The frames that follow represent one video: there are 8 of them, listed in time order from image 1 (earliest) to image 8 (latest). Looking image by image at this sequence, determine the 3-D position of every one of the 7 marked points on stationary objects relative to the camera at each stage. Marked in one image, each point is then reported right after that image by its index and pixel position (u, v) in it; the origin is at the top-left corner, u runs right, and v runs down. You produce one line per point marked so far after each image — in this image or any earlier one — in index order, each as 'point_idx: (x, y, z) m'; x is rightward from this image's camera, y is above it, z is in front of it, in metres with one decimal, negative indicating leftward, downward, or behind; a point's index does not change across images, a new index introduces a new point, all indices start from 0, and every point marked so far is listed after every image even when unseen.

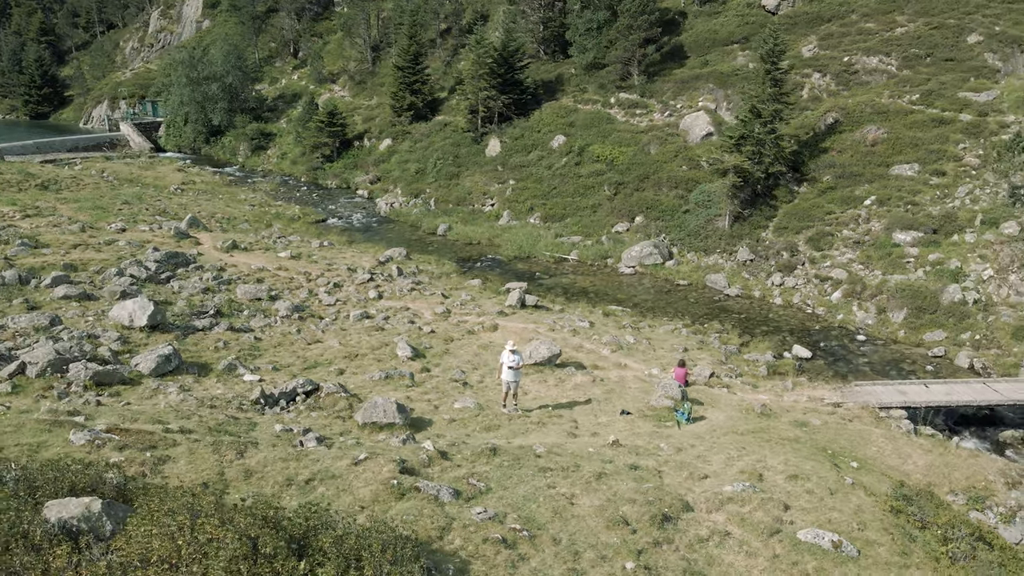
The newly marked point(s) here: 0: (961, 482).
0: (+8.5, -3.6, +13.7) m
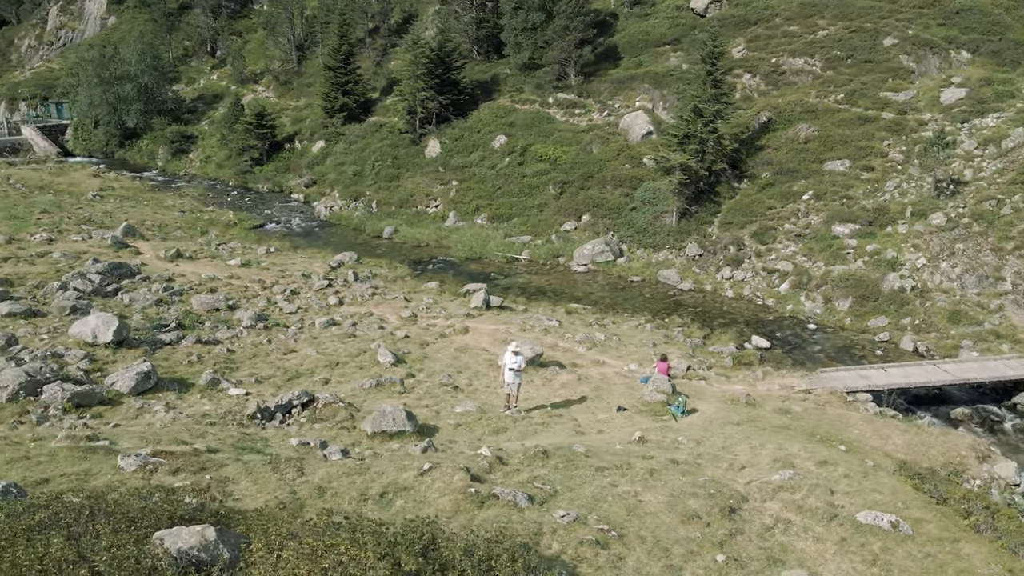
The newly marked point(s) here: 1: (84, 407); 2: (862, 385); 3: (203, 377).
0: (+8.6, -3.4, +14.6) m
1: (-8.1, -2.2, +13.7) m
2: (+9.5, -2.6, +19.6) m
3: (-6.7, -1.9, +15.8) m
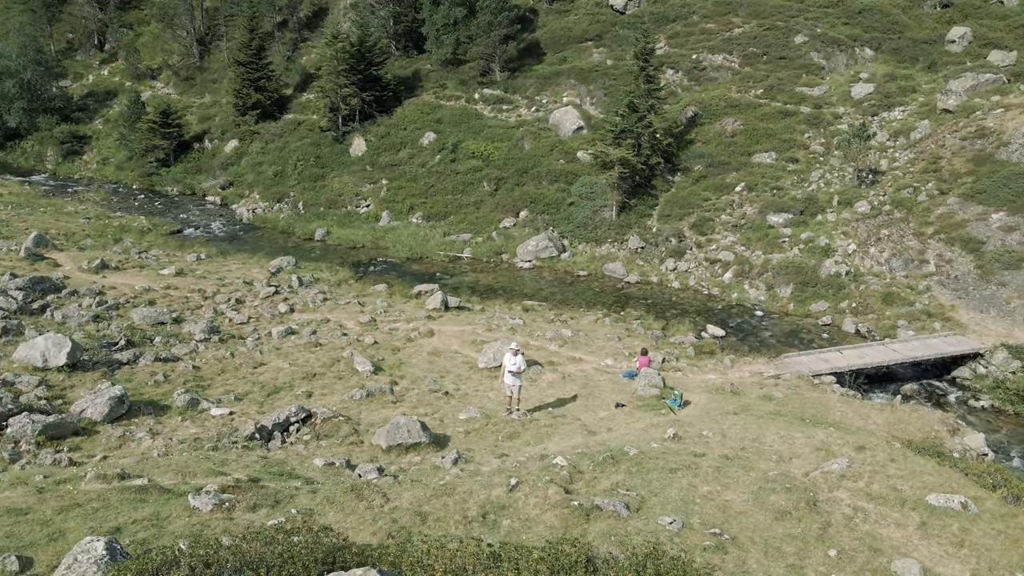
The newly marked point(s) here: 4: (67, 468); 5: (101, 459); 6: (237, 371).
0: (+8.7, -3.1, +15.5) m
1: (-7.8, -2.6, +12.4) m
2: (+8.9, -2.2, +20.6) m
3: (-6.7, -2.2, +14.7) m
4: (-6.8, -2.8, +11.2) m
5: (-6.6, -2.7, +11.6) m
6: (-6.6, -2.0, +17.5) m
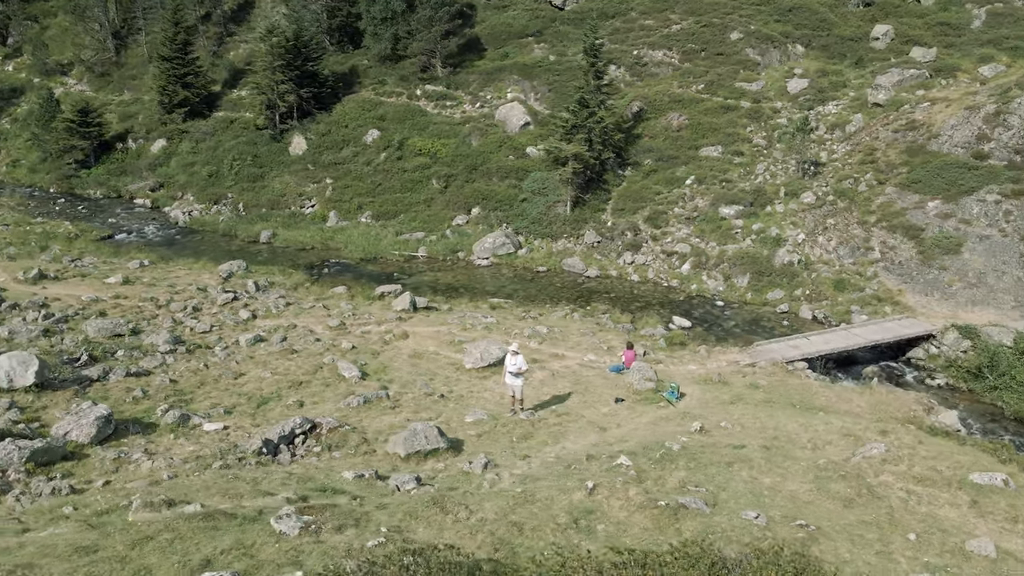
0: (+8.7, -2.8, +16.3) m
1: (-7.4, -2.8, +11.5) m
2: (+8.4, -1.9, +21.3) m
3: (-6.6, -2.4, +13.9) m
4: (-6.3, -3.0, +10.4) m
5: (-6.1, -2.9, +10.9) m
6: (-6.8, -2.2, +16.7) m
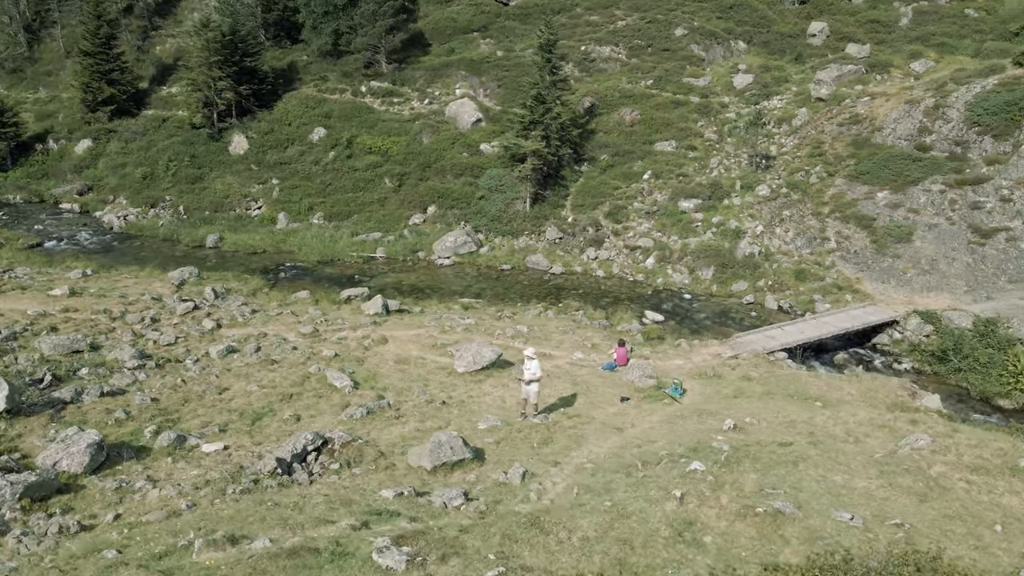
0: (+8.7, -2.6, +16.8) m
1: (-6.8, -3.1, +10.5) m
2: (+7.9, -1.7, +21.8) m
3: (-6.2, -2.6, +12.9) m
4: (-5.6, -3.2, +9.5) m
5: (-5.4, -3.2, +10.0) m
6: (-6.7, -2.4, +15.7) m
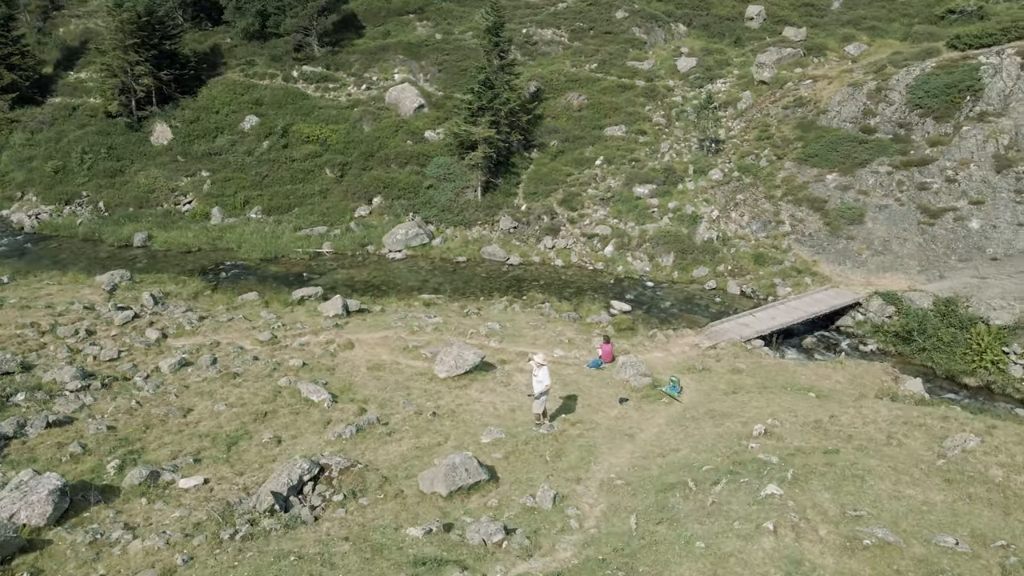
0: (+8.5, -2.2, +16.8) m
1: (-6.3, -3.4, +9.0) m
2: (+7.1, -1.3, +21.7) m
3: (-6.0, -2.9, +11.5) m
4: (-5.0, -3.6, +8.2) m
5: (-4.9, -3.5, +8.6) m
6: (-6.8, -2.6, +14.2) m
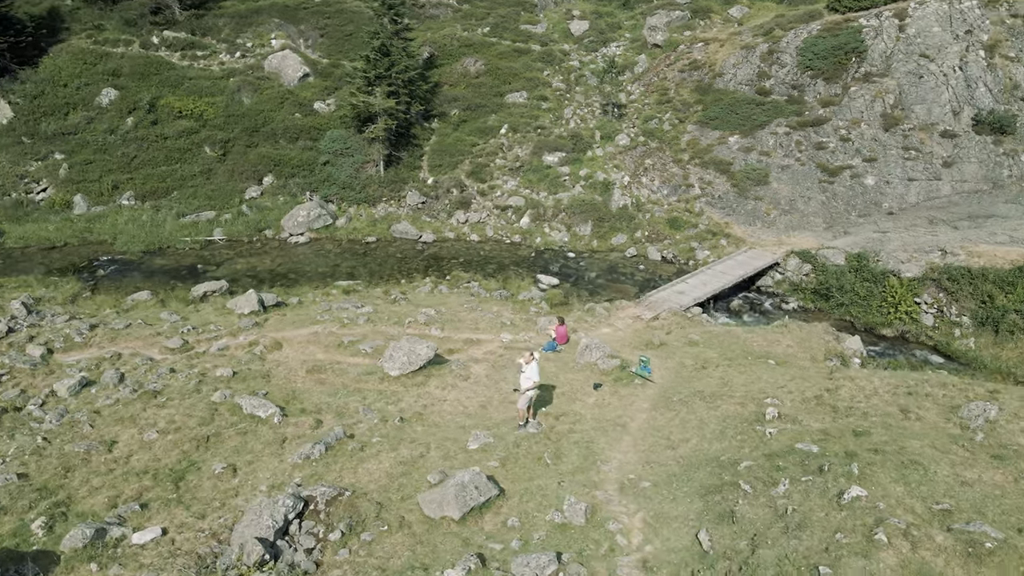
0: (+7.5, -1.4, +17.2) m
1: (-5.7, -3.9, +7.1) m
2: (+5.2, -0.3, +21.8) m
3: (-5.8, -3.2, +9.5) m
4: (-4.2, -4.0, +6.5) m
5: (-4.2, -3.9, +7.0) m
6: (-7.1, -2.9, +12.1) m
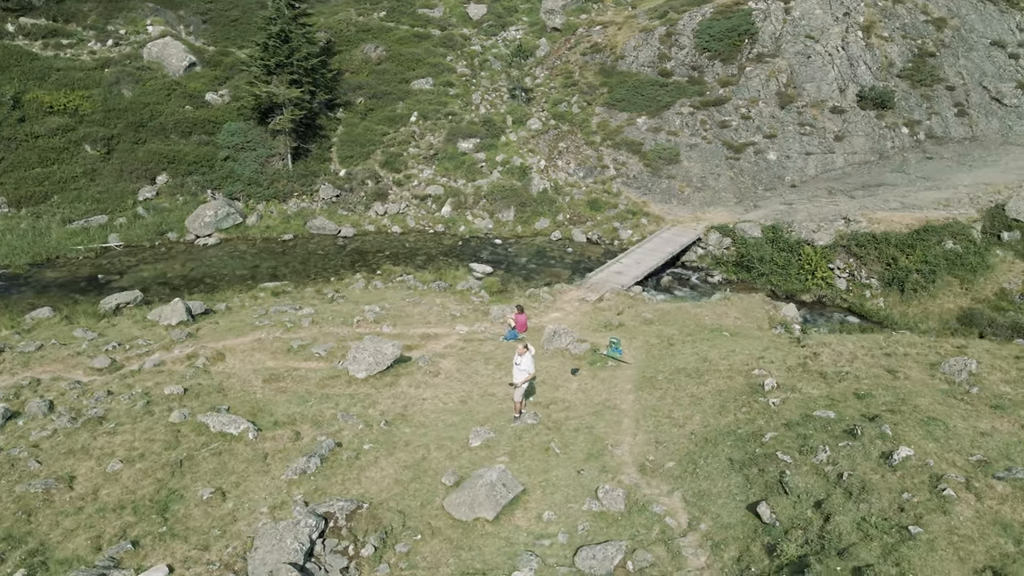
0: (+6.5, -0.7, +18.2) m
1: (-4.7, -4.2, +6.2) m
2: (+3.5, +0.3, +22.3) m
3: (-5.2, -3.5, +8.5) m
4: (-3.2, -4.2, +5.8) m
5: (-3.2, -4.1, +6.3) m
6: (-6.9, -3.2, +10.8) m
